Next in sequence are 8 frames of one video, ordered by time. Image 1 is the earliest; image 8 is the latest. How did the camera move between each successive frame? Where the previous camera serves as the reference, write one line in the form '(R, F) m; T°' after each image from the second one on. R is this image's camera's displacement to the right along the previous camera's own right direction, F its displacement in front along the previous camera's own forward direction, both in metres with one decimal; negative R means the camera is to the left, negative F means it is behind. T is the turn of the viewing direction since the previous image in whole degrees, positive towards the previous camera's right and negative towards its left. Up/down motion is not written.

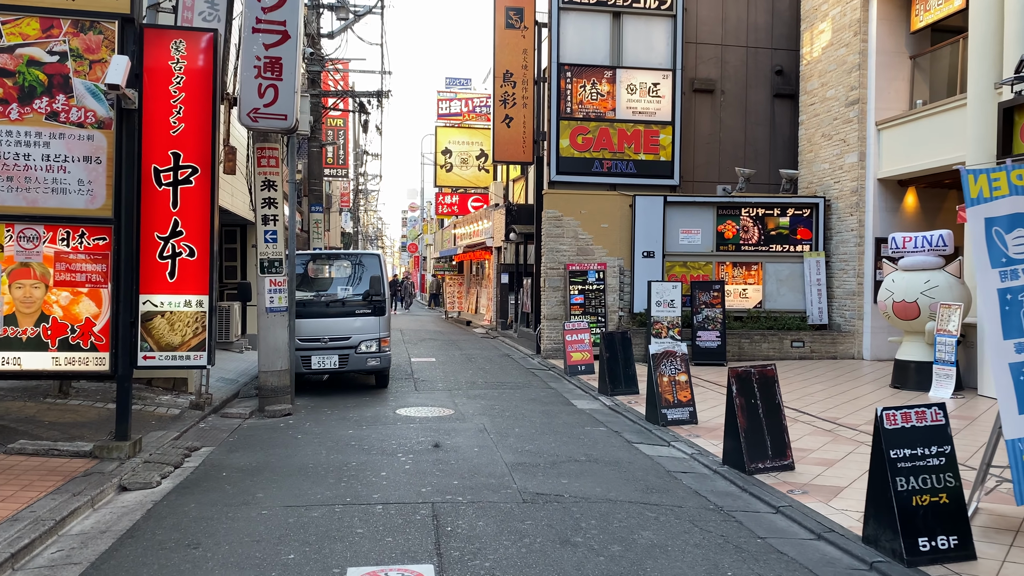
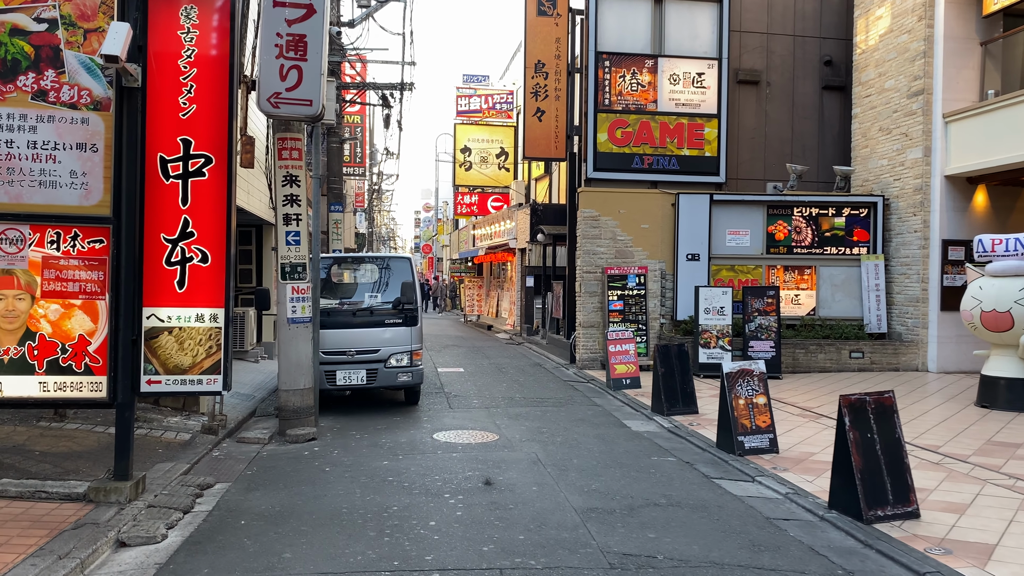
(-0.4, +1.1) m; -1°
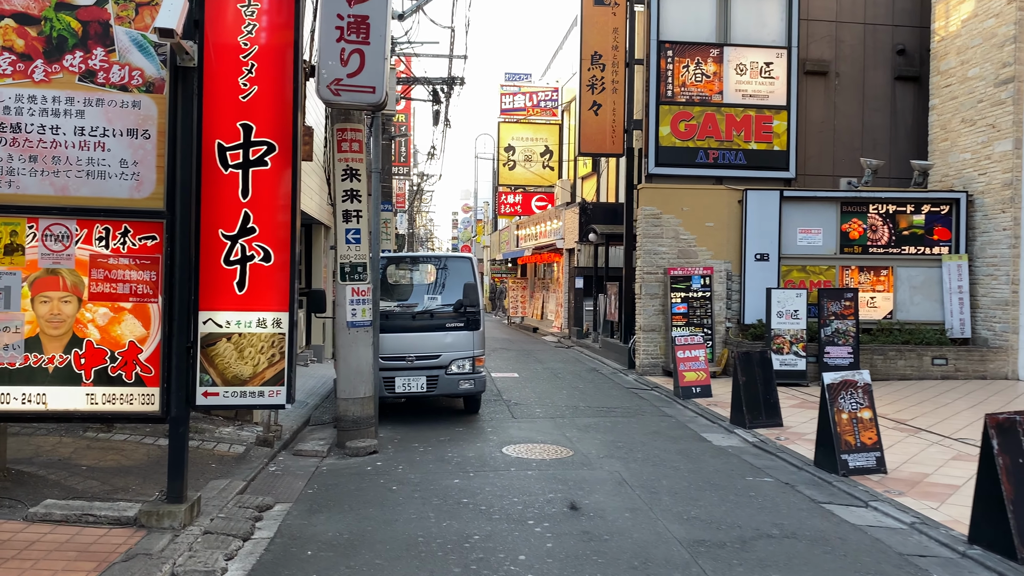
(-0.4, +0.6) m; -2°
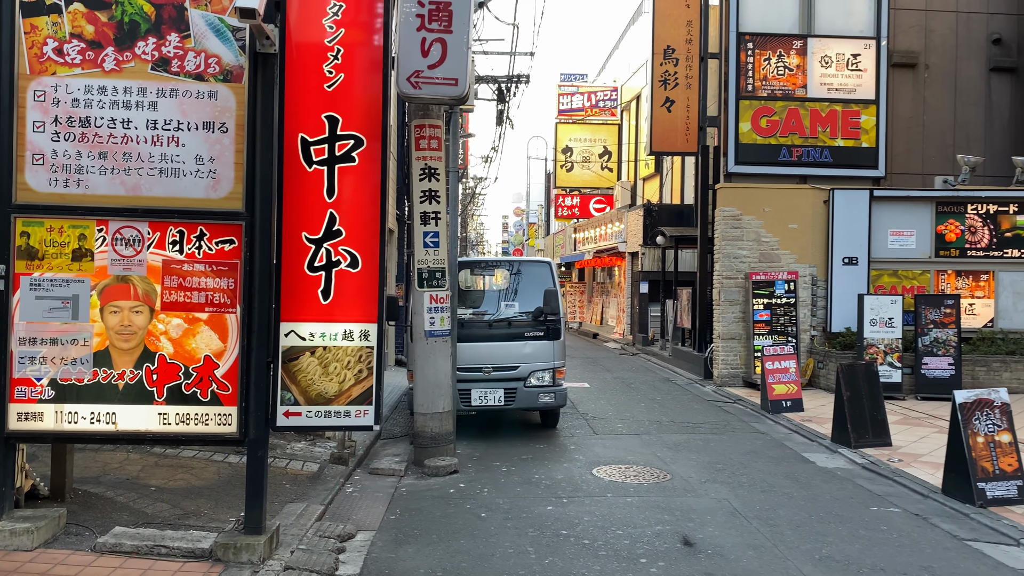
(-0.4, +0.6) m; -3°
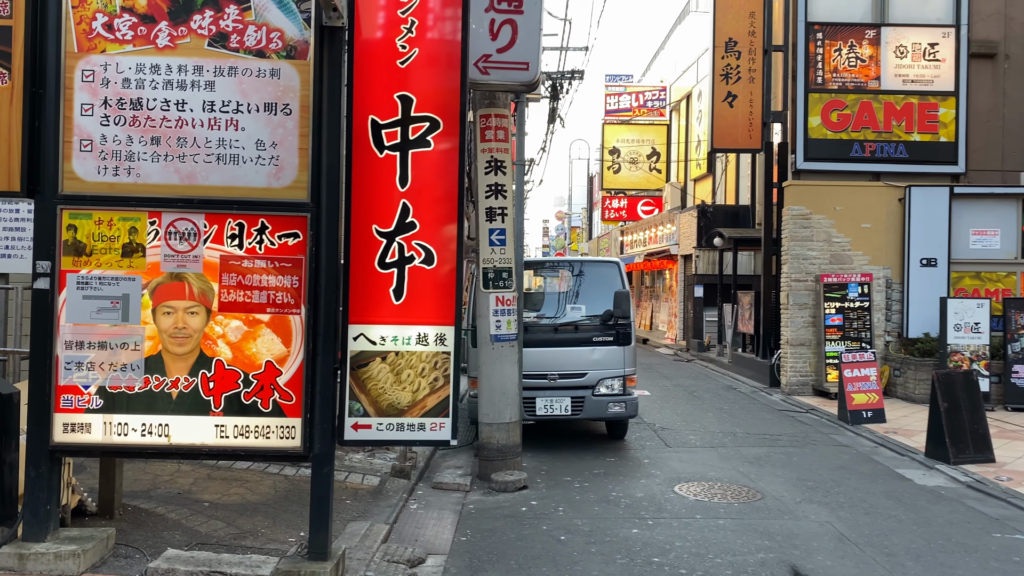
(-0.3, +0.5) m; -3°
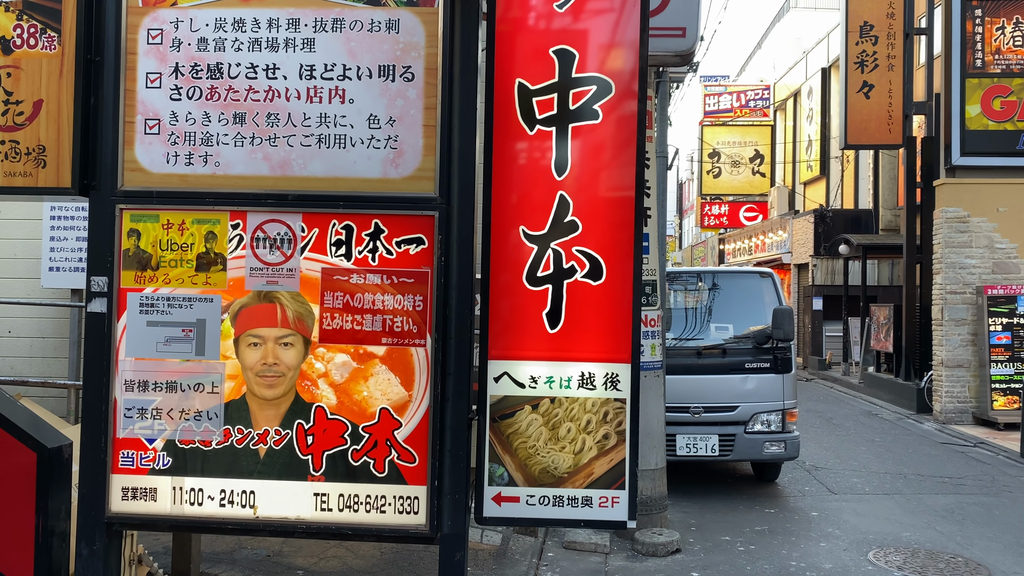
(-0.4, +1.1) m; -5°
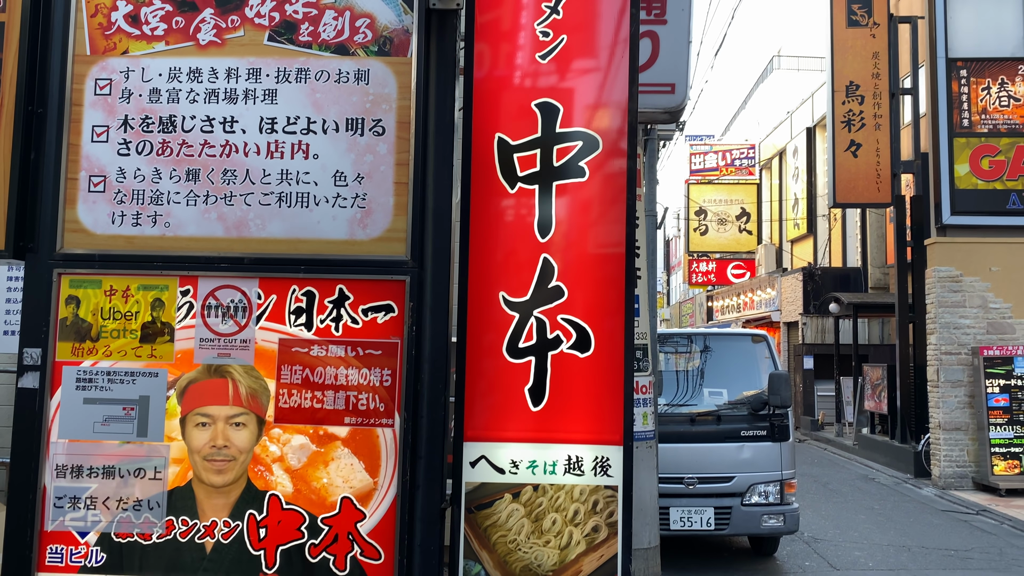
(0.0, +0.3) m; +1°
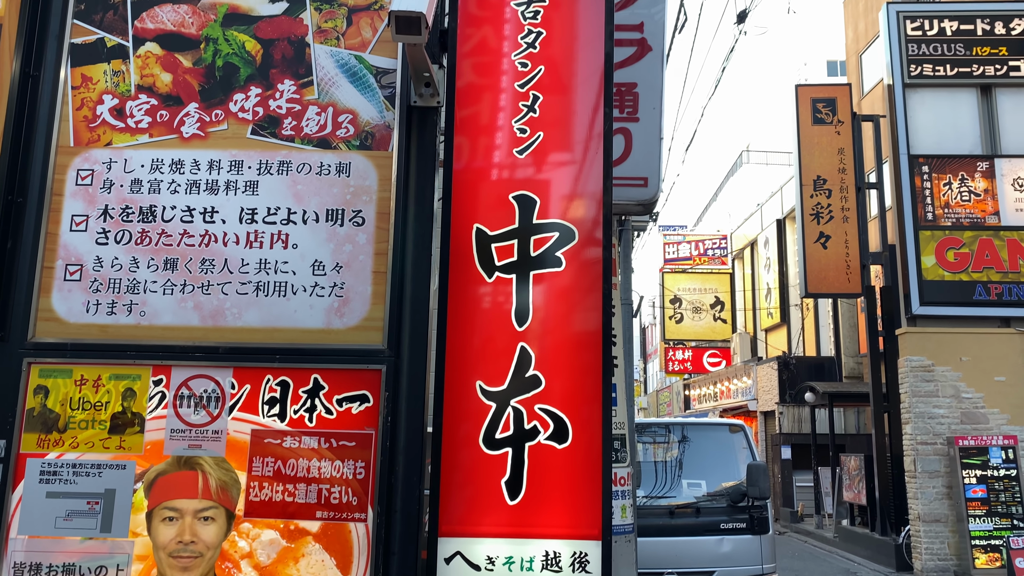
(0.0, 0.0) m; +2°
